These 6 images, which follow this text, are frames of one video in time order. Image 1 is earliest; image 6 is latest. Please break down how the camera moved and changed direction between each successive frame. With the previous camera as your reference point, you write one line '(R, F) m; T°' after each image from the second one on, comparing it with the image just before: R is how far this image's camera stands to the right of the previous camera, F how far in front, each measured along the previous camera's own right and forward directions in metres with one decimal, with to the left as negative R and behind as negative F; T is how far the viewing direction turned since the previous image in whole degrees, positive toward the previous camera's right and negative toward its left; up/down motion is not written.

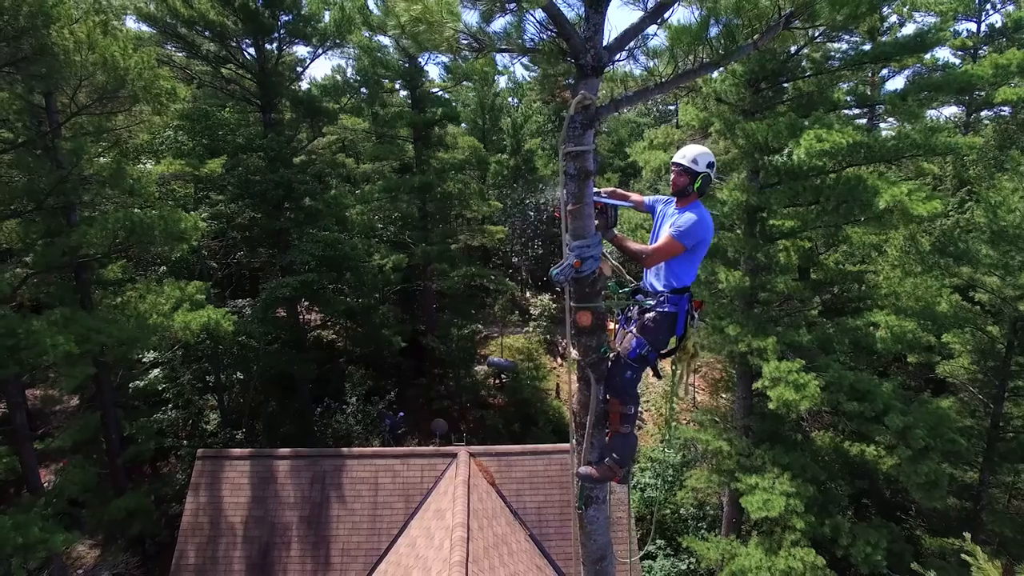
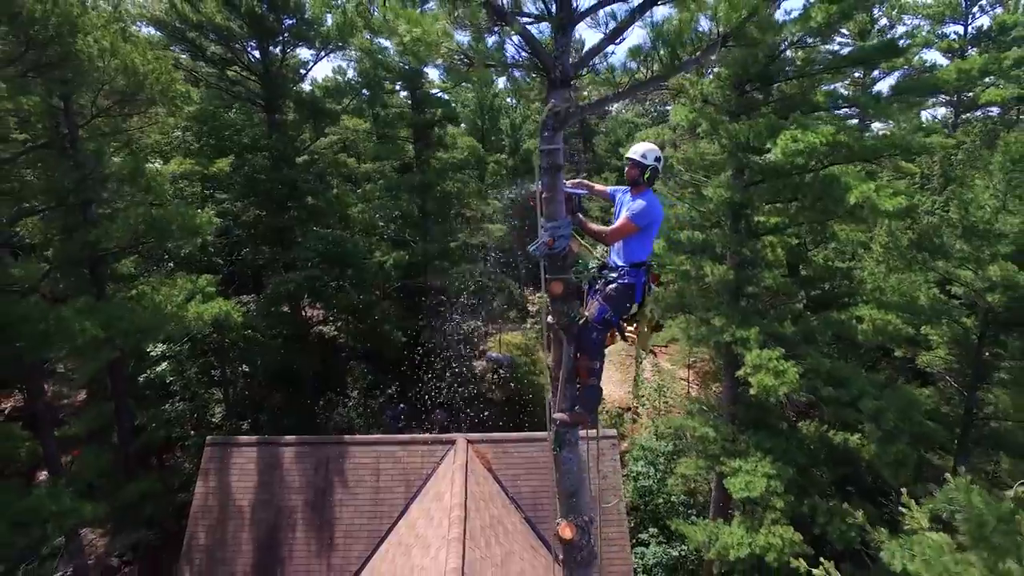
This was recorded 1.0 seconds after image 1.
(+0.1, -0.5) m; 0°
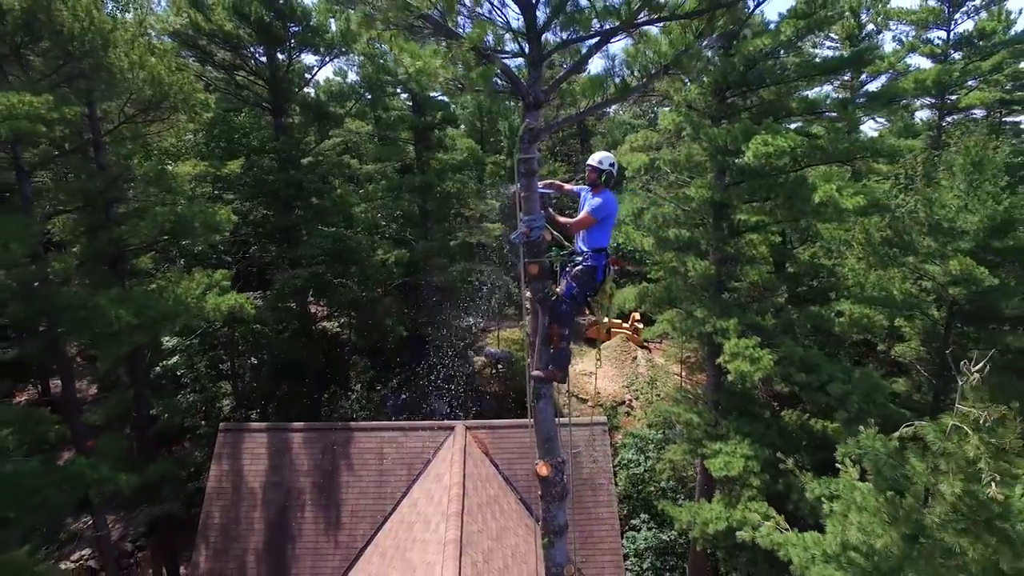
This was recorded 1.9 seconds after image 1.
(+0.1, -0.7) m; 0°
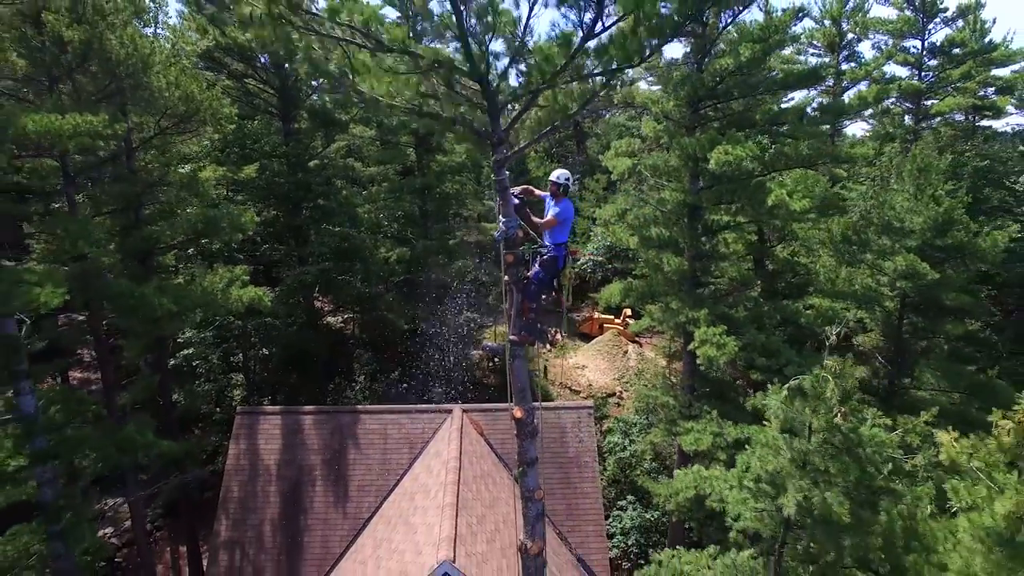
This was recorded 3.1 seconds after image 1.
(+0.2, -1.1) m; 0°
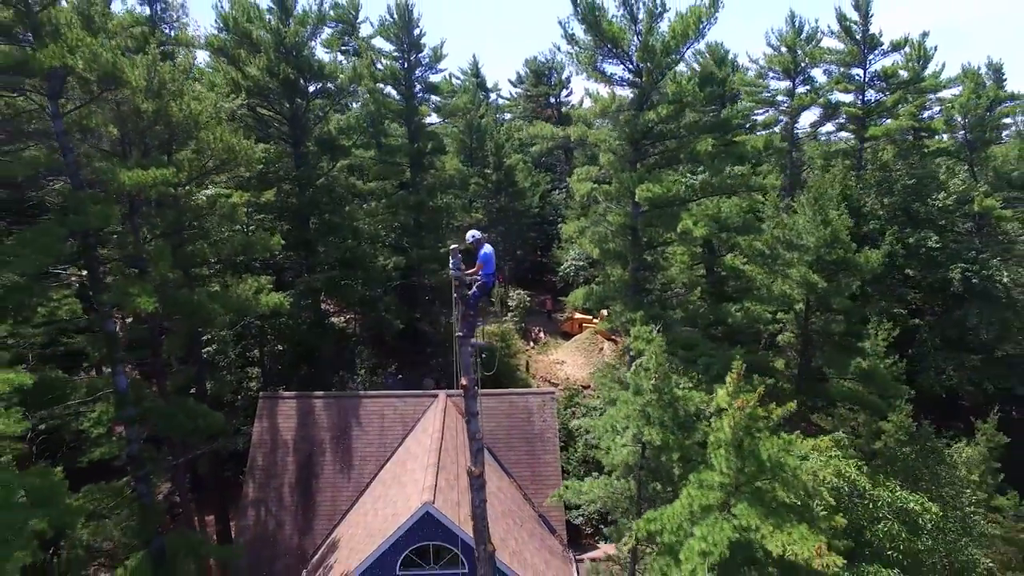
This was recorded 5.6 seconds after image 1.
(+0.7, -2.7) m; 0°
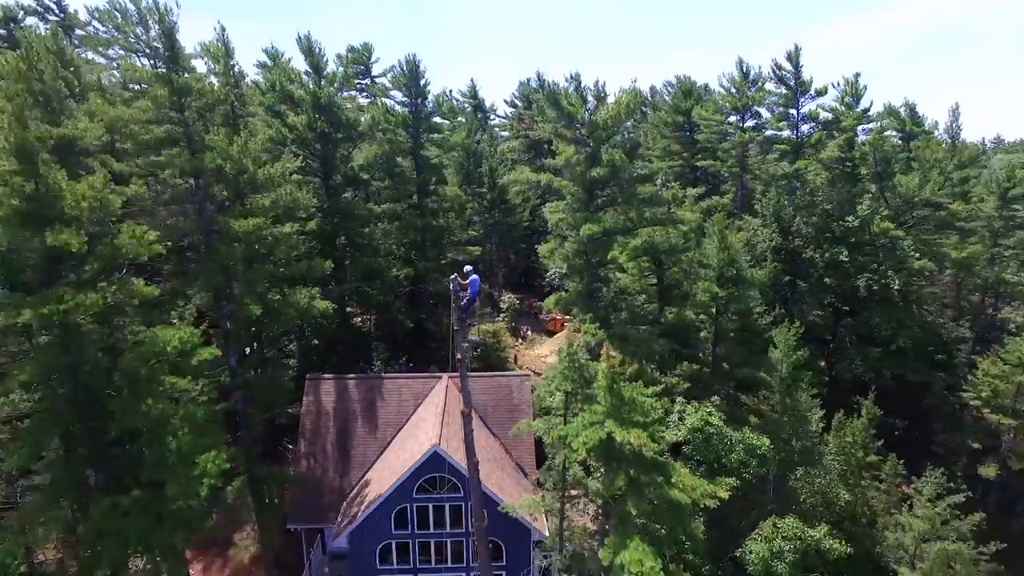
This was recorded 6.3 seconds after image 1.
(+0.6, -5.1) m; 0°
